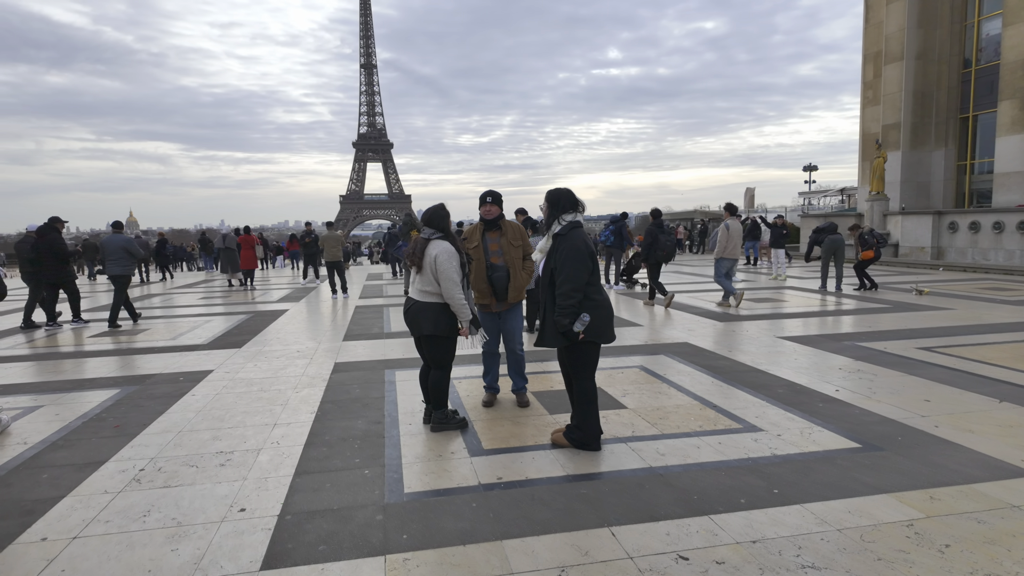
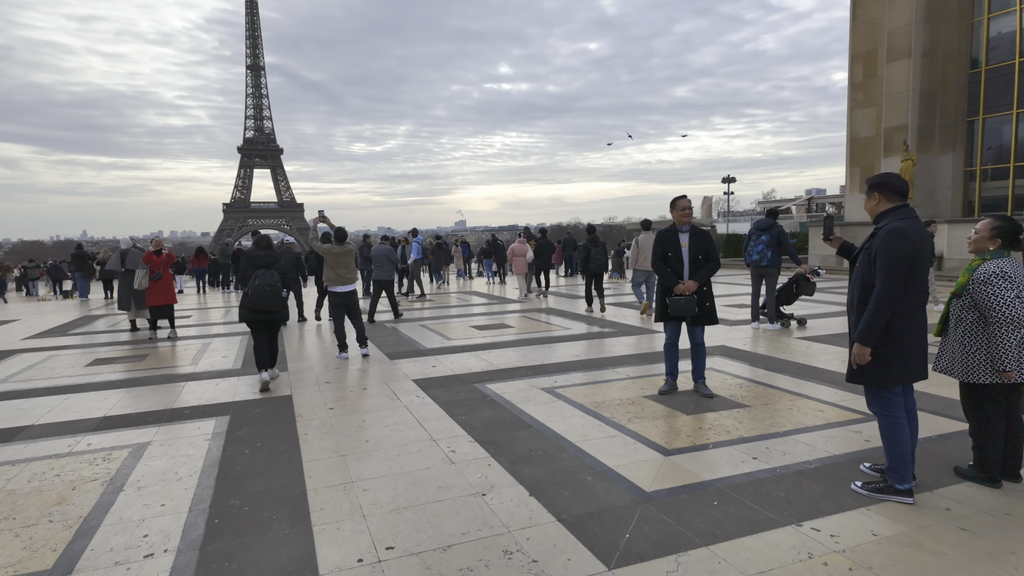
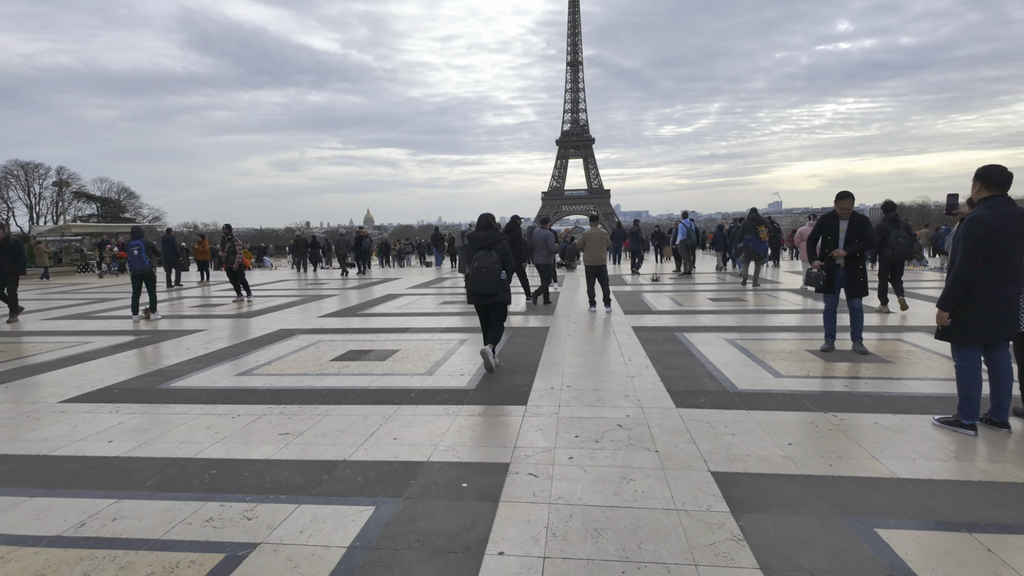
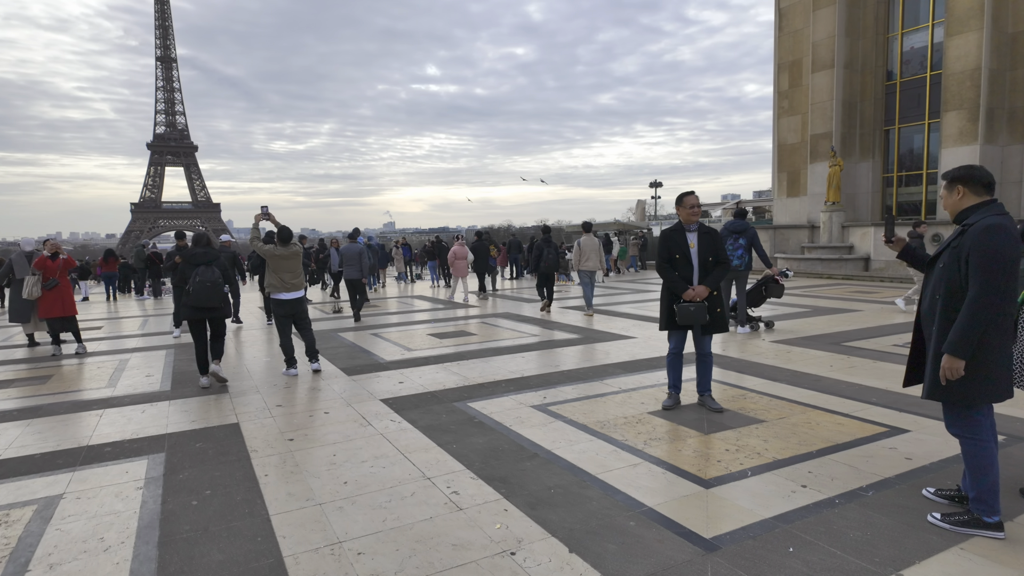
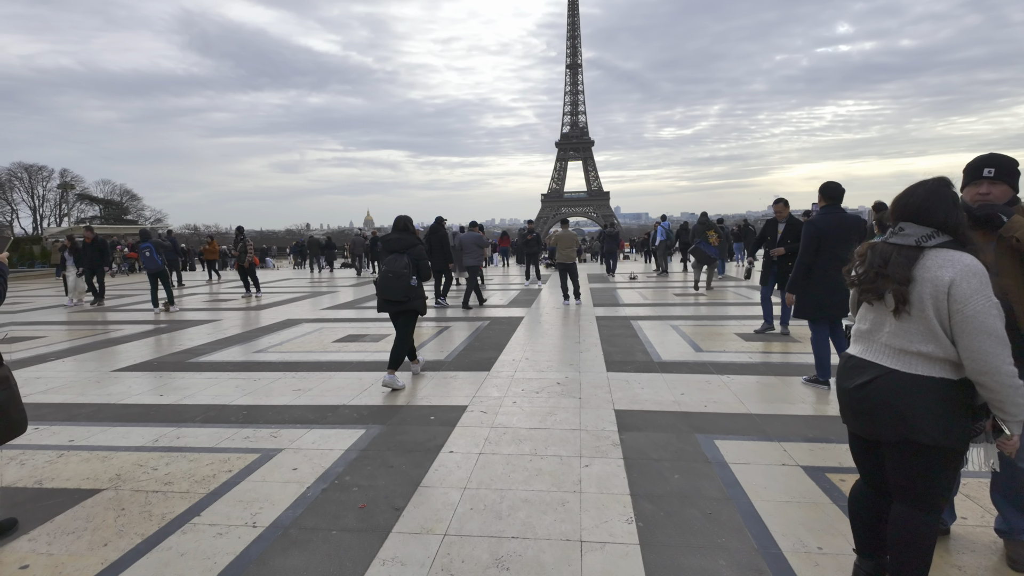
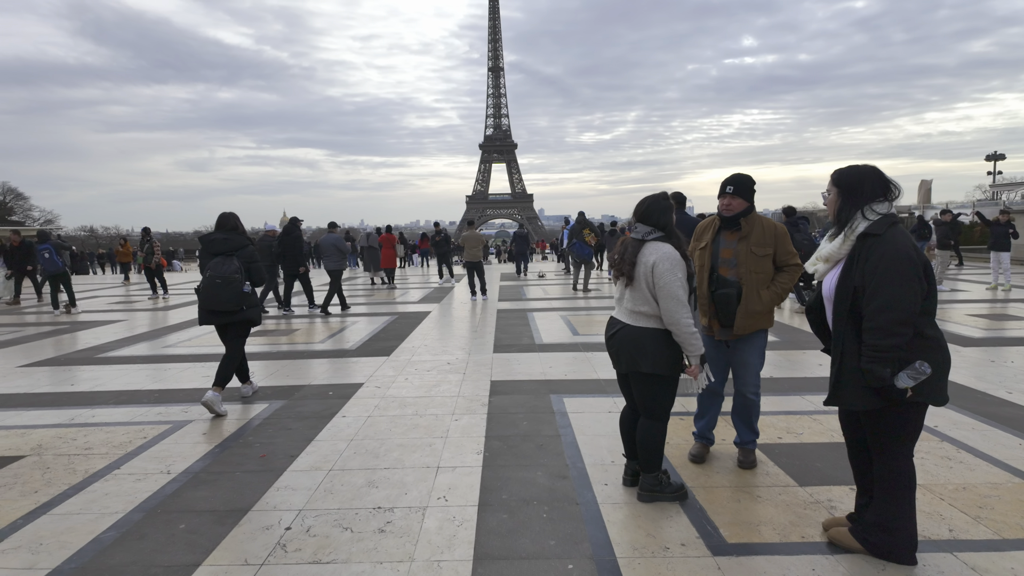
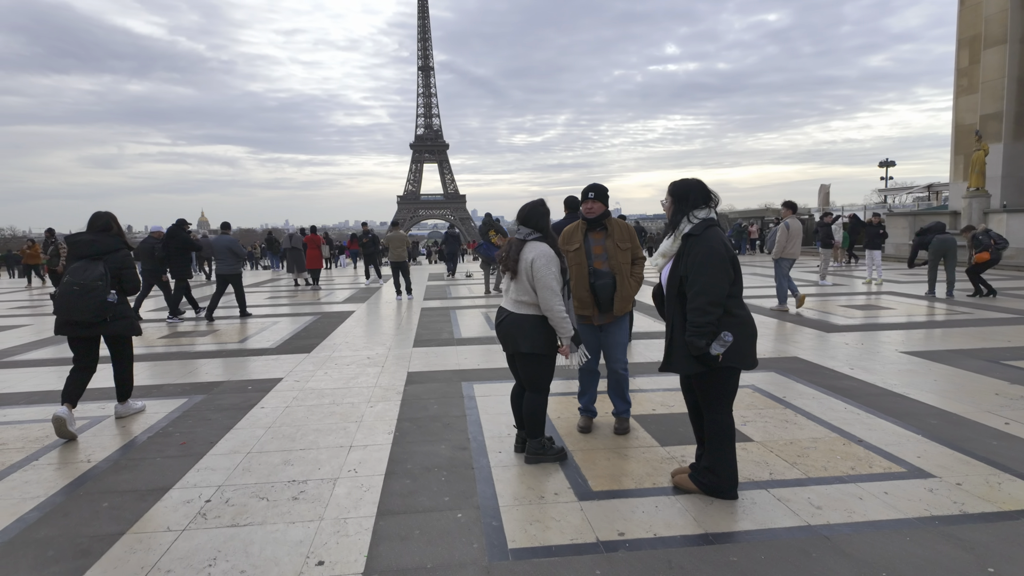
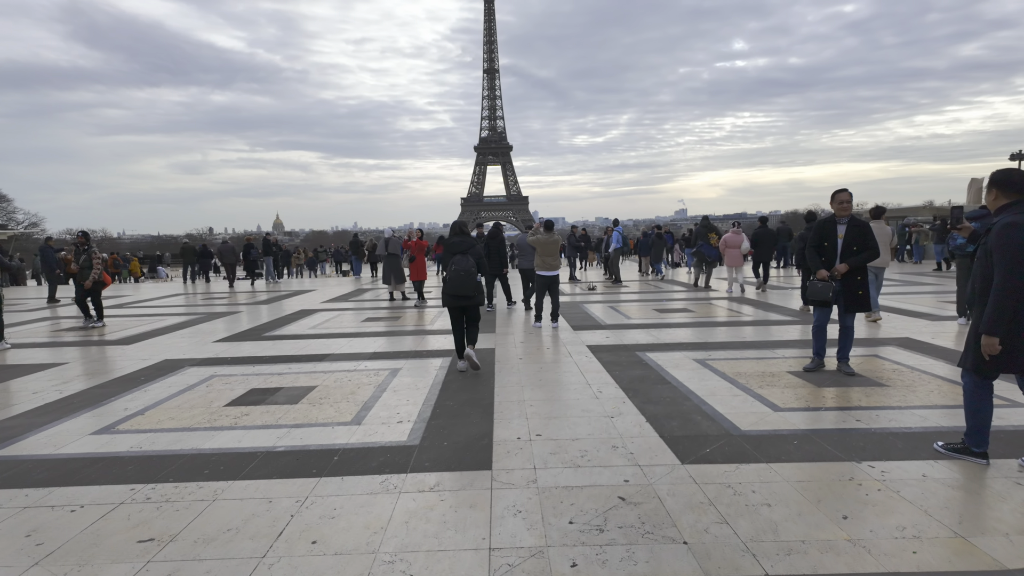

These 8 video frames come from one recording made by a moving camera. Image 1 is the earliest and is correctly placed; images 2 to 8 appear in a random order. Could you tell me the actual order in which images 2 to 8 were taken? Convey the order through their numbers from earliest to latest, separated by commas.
7, 6, 5, 3, 8, 2, 4
